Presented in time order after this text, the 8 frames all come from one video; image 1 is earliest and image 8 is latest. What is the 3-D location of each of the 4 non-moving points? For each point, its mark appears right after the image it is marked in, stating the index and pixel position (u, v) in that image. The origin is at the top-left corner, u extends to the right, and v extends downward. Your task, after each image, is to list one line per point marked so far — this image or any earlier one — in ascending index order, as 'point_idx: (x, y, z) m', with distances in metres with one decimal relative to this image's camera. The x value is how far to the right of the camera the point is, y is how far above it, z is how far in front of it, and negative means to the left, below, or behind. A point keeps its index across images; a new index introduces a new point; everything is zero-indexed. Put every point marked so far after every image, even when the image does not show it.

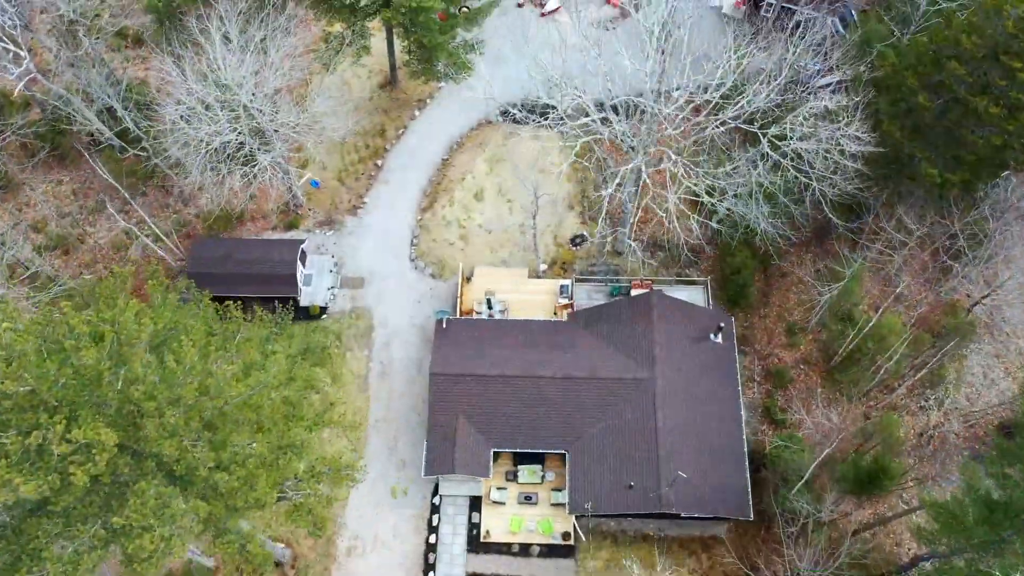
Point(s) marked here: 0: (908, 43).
0: (+9.2, +5.6, +19.9) m
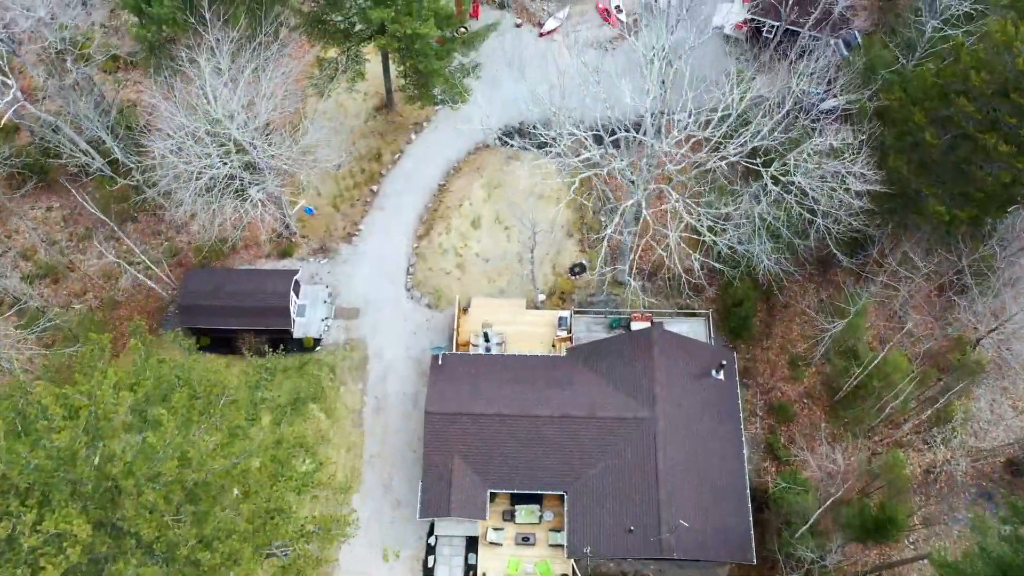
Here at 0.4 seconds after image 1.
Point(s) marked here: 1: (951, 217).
0: (+9.1, +4.8, +19.5) m
1: (+9.6, +1.6, +18.9) m
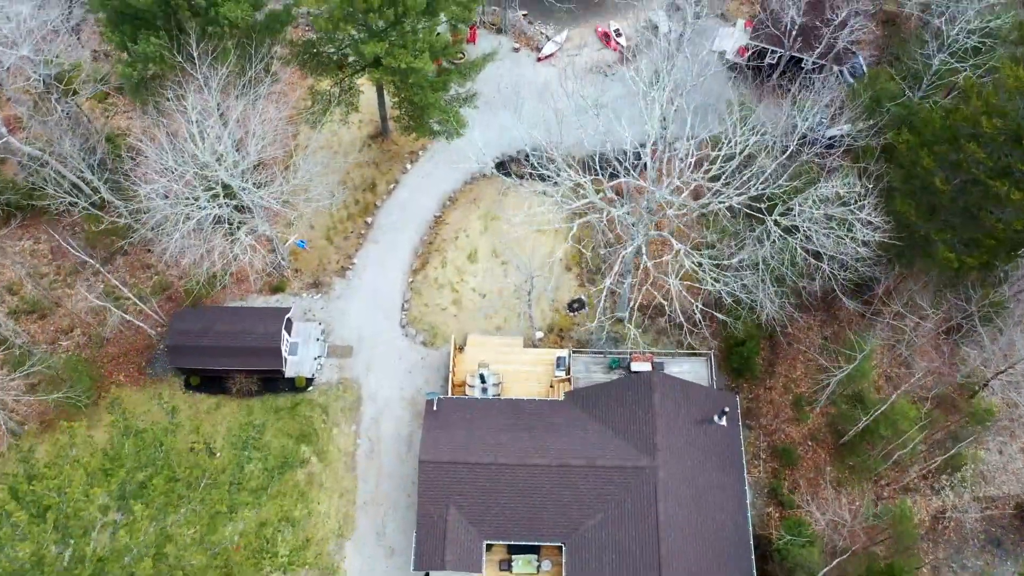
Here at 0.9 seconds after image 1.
0: (+9.0, +3.7, +18.9) m
1: (+9.5, +0.5, +18.3) m
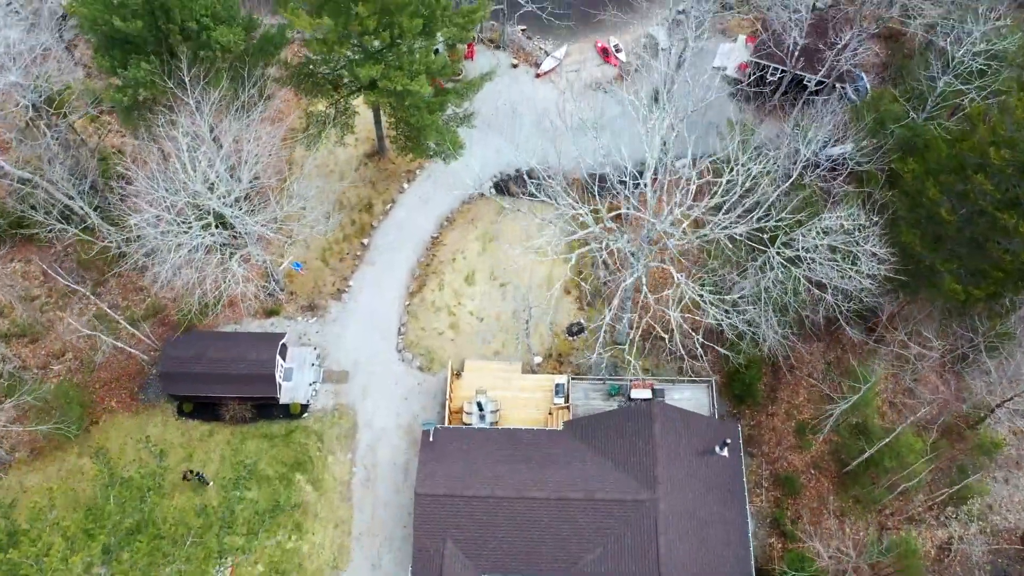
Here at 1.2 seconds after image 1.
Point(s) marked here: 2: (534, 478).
0: (+9.0, +3.1, +18.5) m
1: (+9.5, -0.1, +18.0) m
2: (+0.5, -4.3, +19.8) m
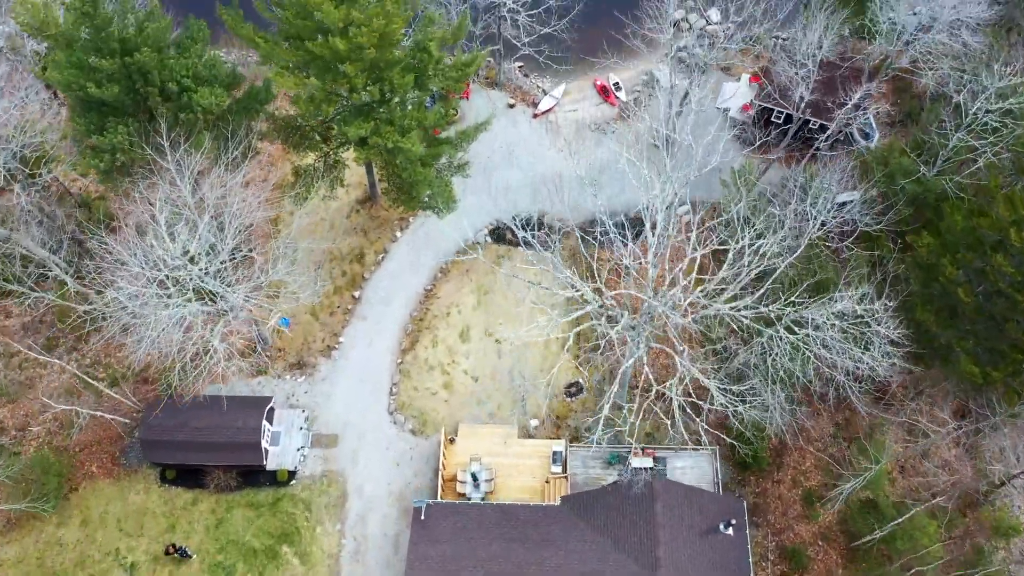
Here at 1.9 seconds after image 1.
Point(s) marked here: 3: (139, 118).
0: (+8.9, +1.5, +17.7) m
1: (+9.3, -1.7, +17.1) m
2: (+0.4, -5.9, +19.0) m
3: (-8.3, +3.8, +19.2) m
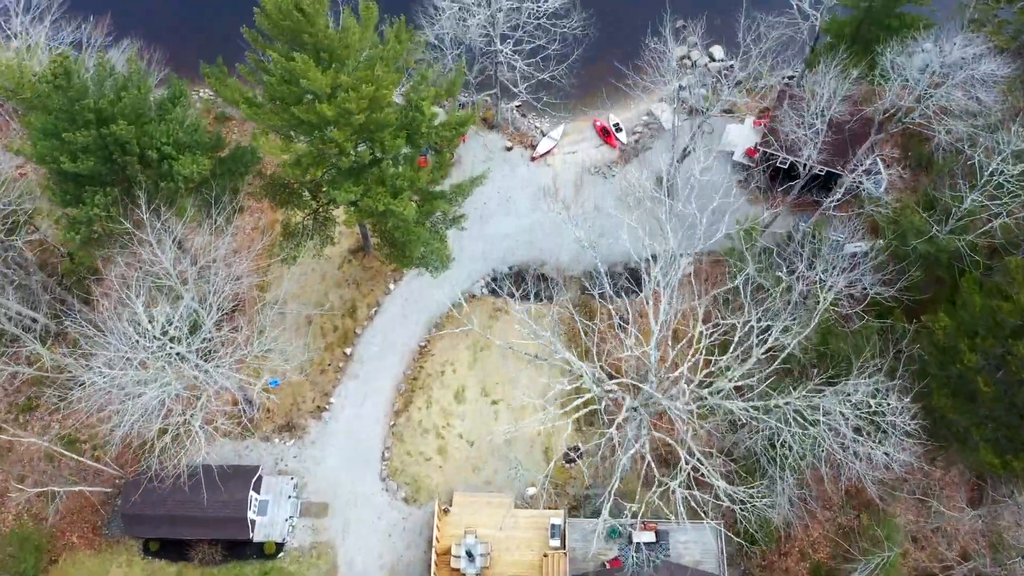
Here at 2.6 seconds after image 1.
0: (+8.8, -0.1, +16.8) m
1: (+9.2, -3.3, +16.2) m
2: (+0.3, -7.6, +18.1) m
3: (-8.4, +2.1, +18.3) m
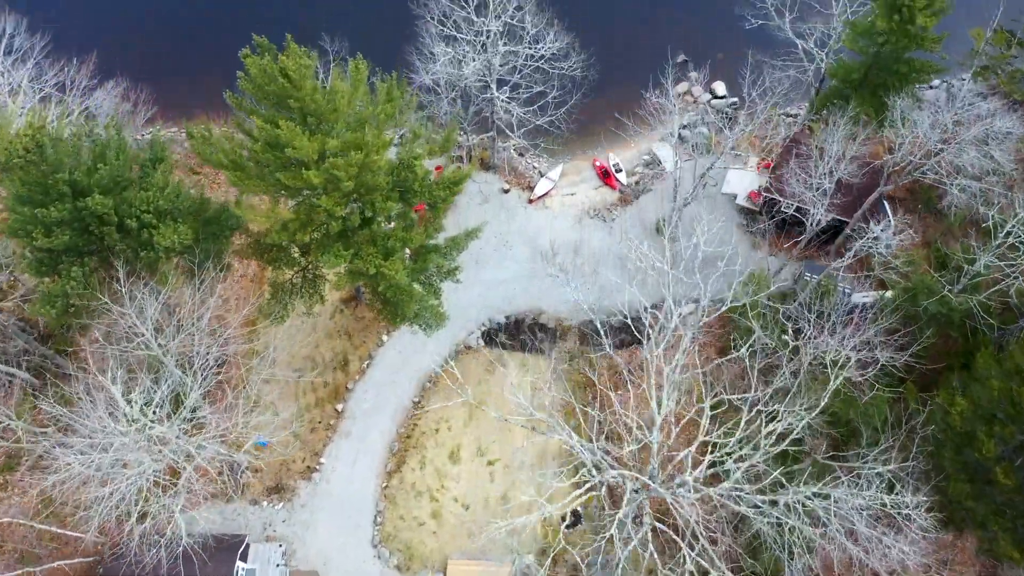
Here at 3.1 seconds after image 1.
0: (+8.7, -1.6, +16.0) m
1: (+9.2, -4.8, +15.5) m
2: (+0.2, -9.0, +17.3) m
3: (-8.4, +0.6, +17.5) m
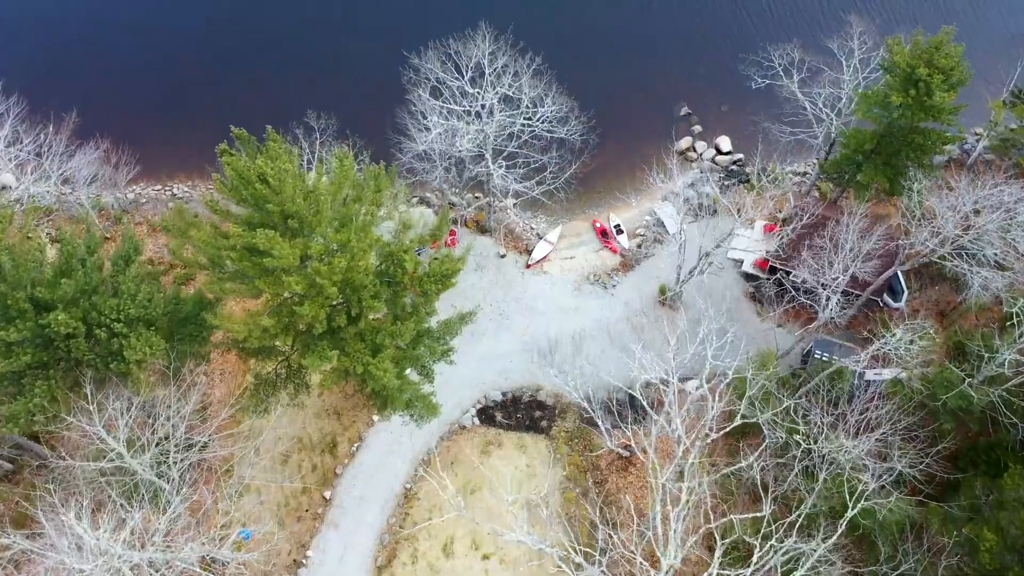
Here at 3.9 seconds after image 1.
0: (+8.6, -3.8, +14.9) m
1: (+9.1, -7.0, +14.4) m
2: (+0.1, -11.2, +16.2) m
3: (-8.5, -1.5, +16.4) m
